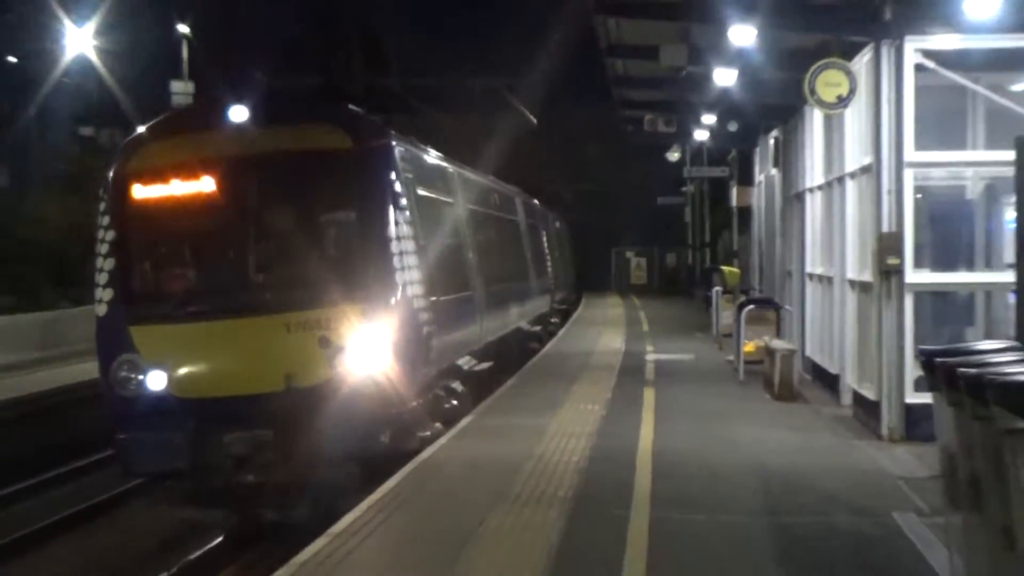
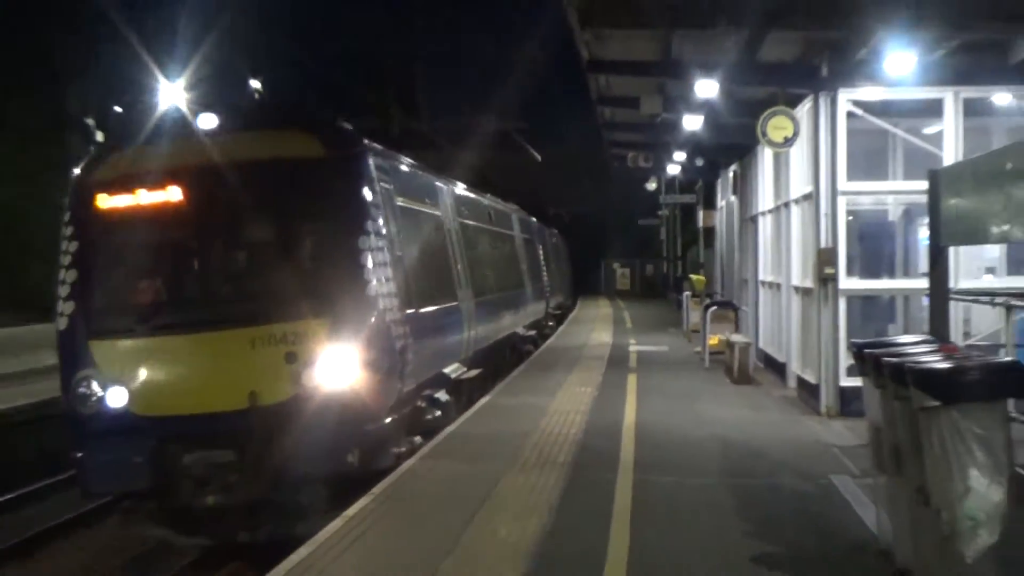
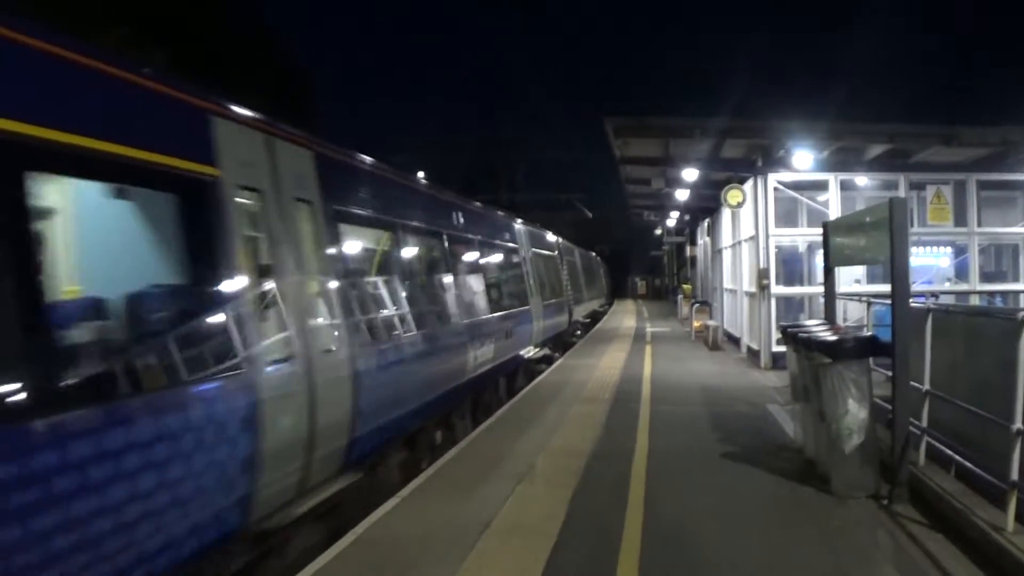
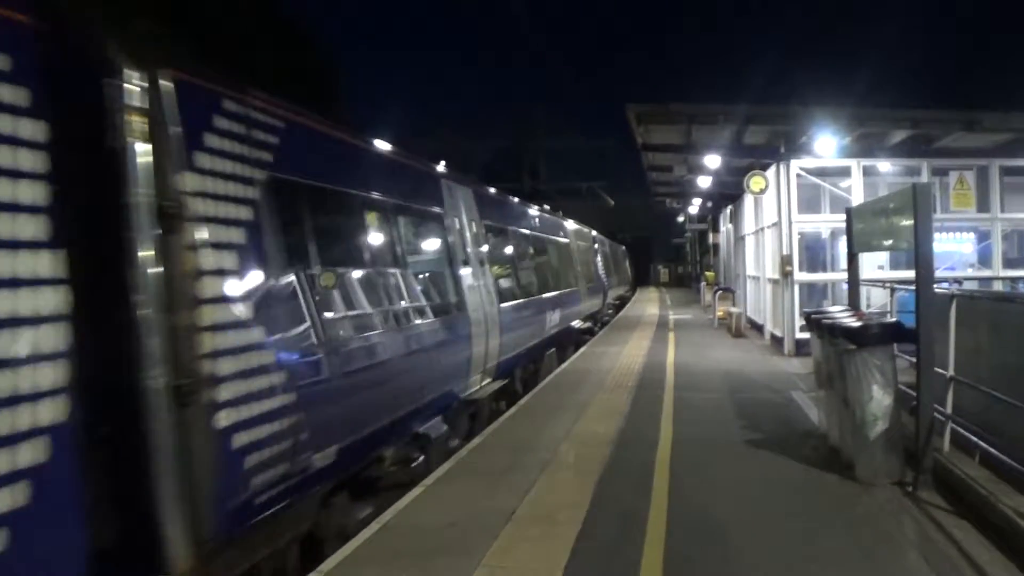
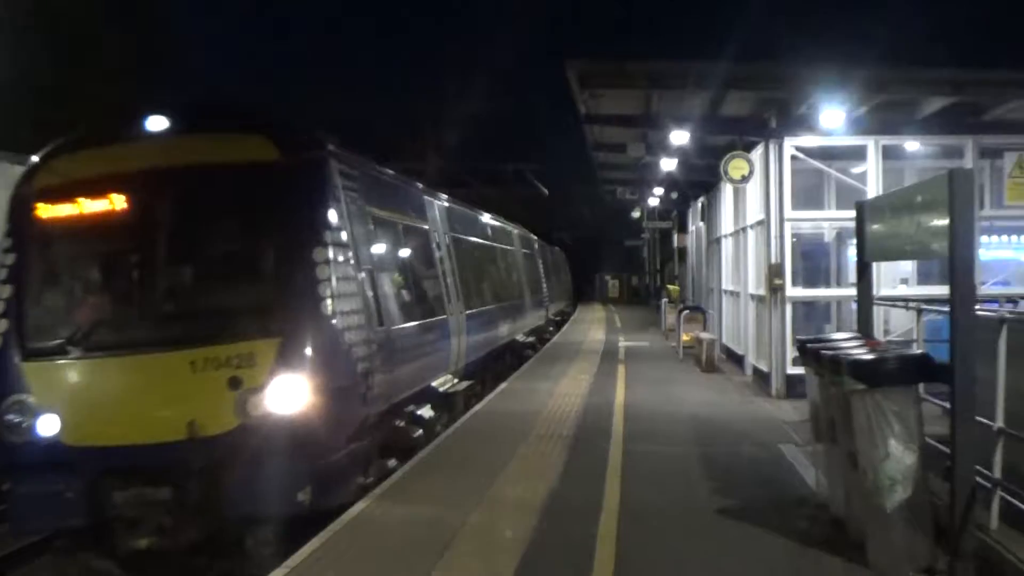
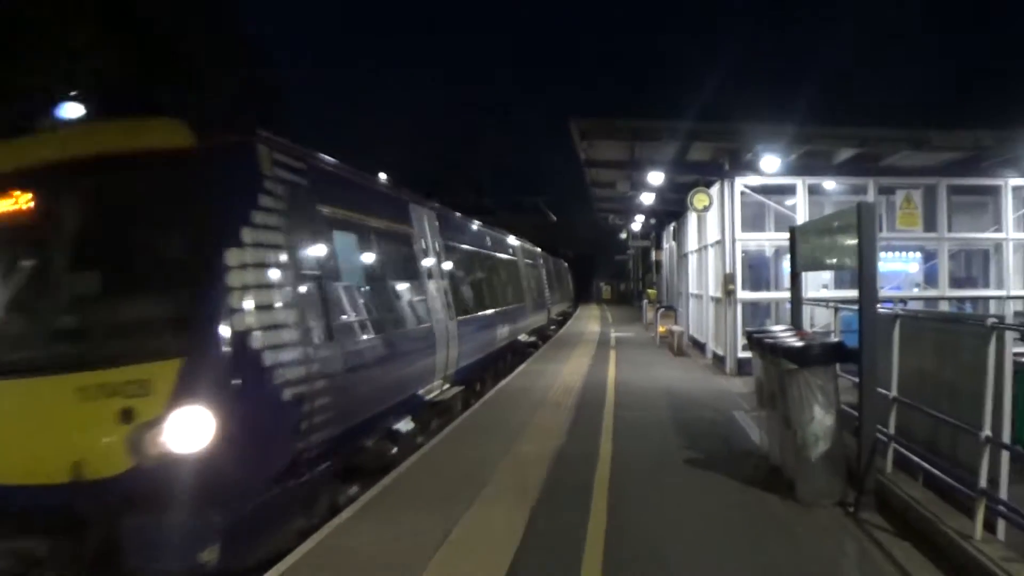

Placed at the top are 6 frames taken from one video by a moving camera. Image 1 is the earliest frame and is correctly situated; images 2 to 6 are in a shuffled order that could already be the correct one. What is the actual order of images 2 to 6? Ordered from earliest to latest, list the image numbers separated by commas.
2, 5, 6, 3, 4
